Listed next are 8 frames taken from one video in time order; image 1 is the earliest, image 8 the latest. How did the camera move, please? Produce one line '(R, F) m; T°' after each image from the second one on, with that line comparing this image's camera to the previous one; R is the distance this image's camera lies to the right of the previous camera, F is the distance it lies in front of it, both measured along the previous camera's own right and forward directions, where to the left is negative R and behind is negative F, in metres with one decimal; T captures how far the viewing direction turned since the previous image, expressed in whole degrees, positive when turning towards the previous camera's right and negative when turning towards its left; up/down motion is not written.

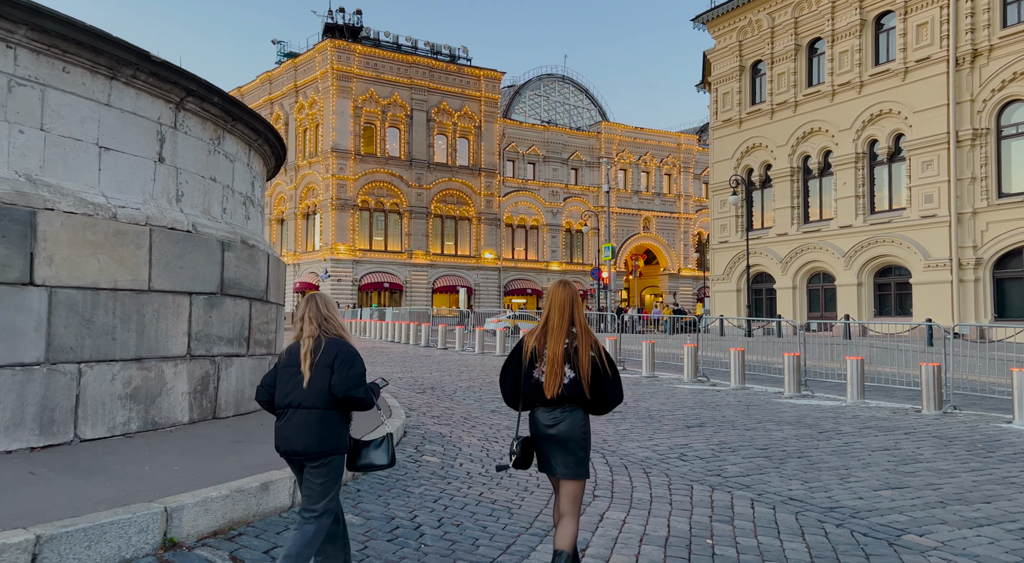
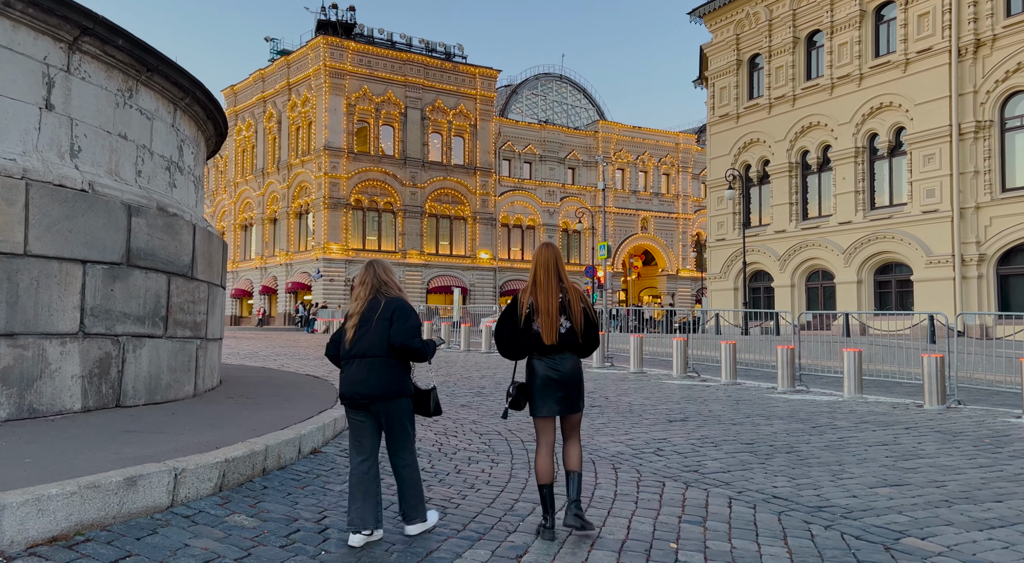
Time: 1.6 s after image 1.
(+0.5, +0.9) m; 0°
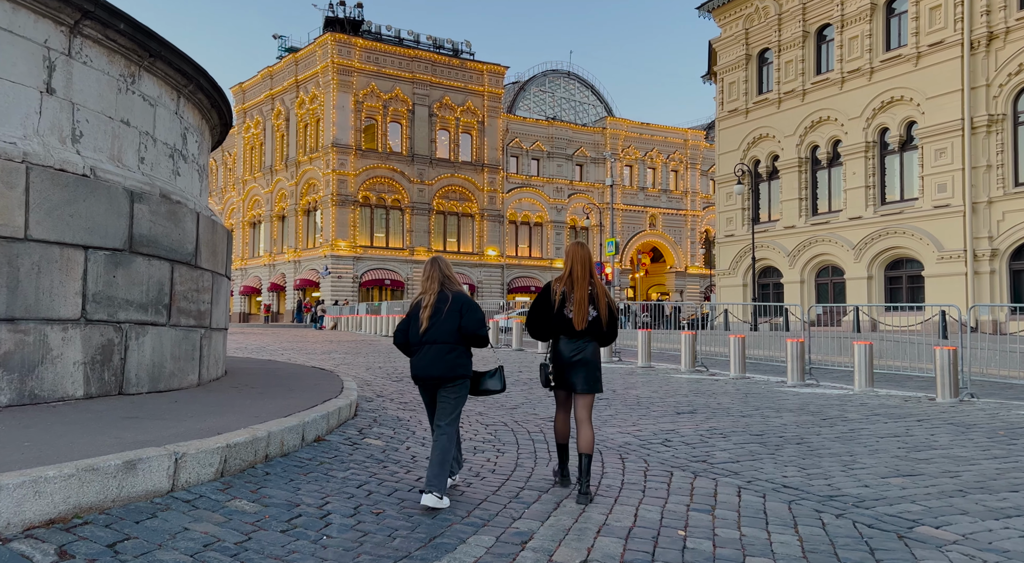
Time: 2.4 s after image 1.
(0.0, +0.1) m; -1°
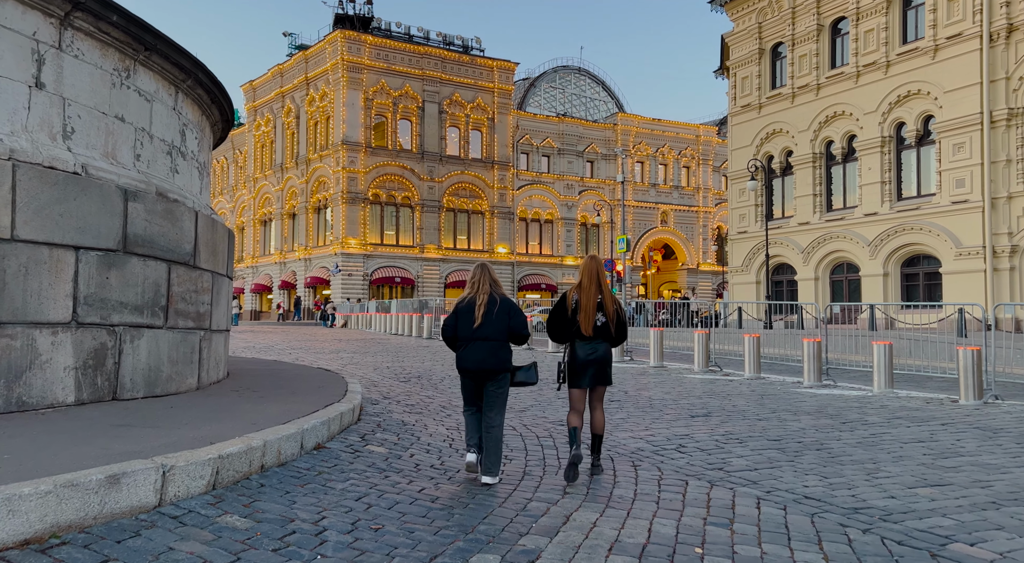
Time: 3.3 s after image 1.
(0.0, +0.3) m; -1°
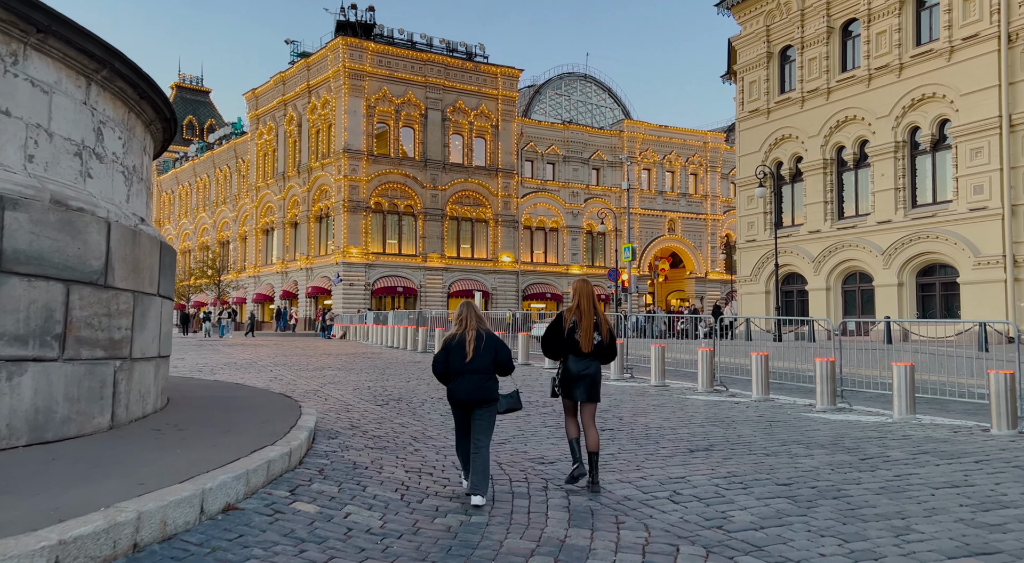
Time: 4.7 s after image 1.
(+0.4, +1.1) m; -1°
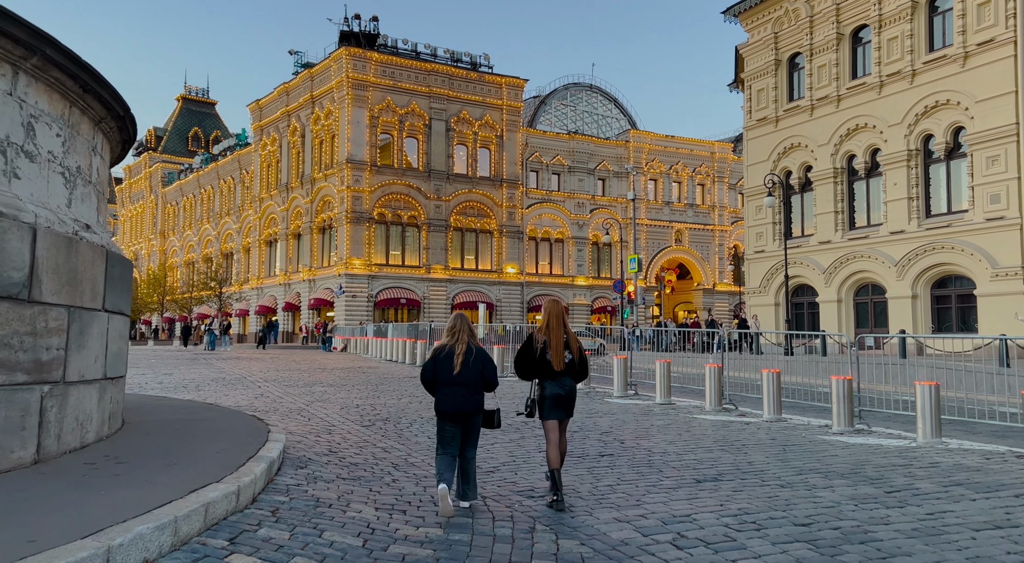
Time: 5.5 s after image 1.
(+0.2, +0.8) m; -1°
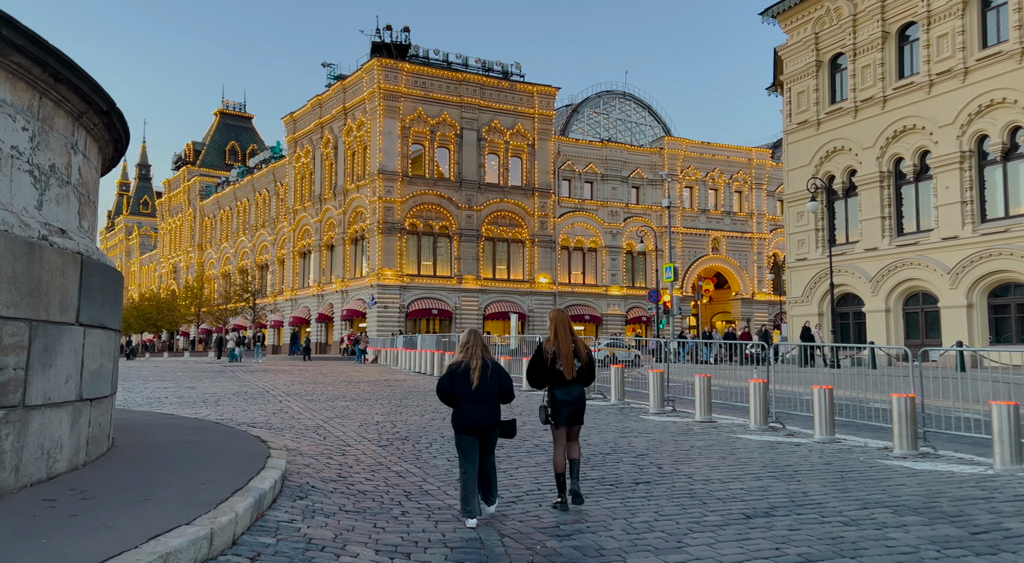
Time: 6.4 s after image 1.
(+0.1, +0.9) m; -3°
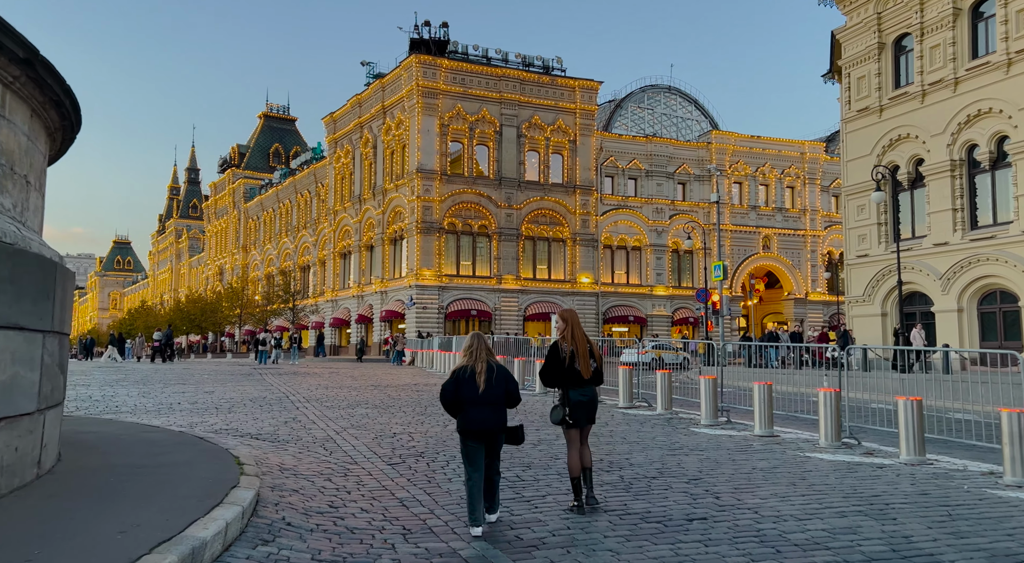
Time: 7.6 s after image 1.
(+0.2, +1.6) m; -3°
